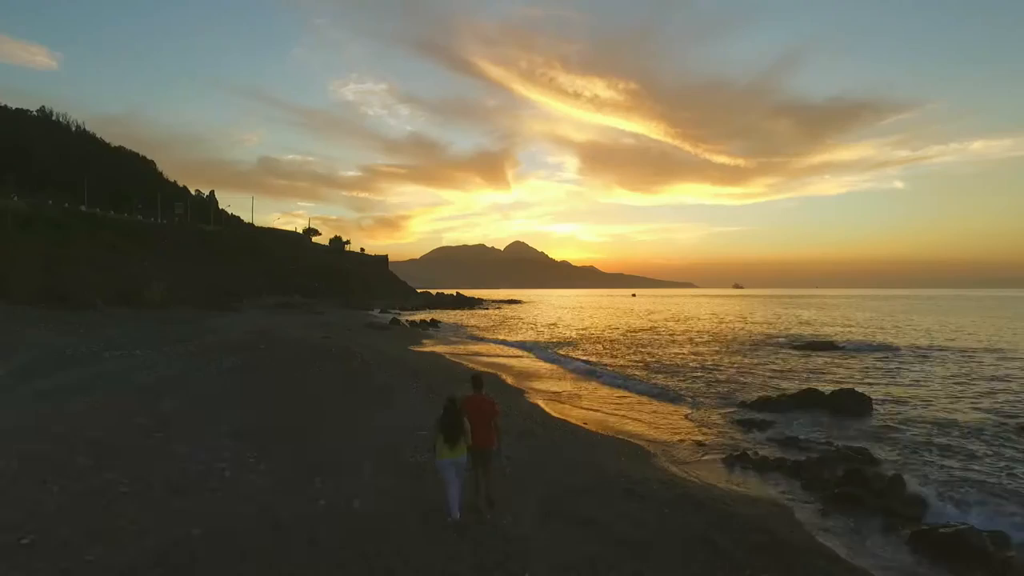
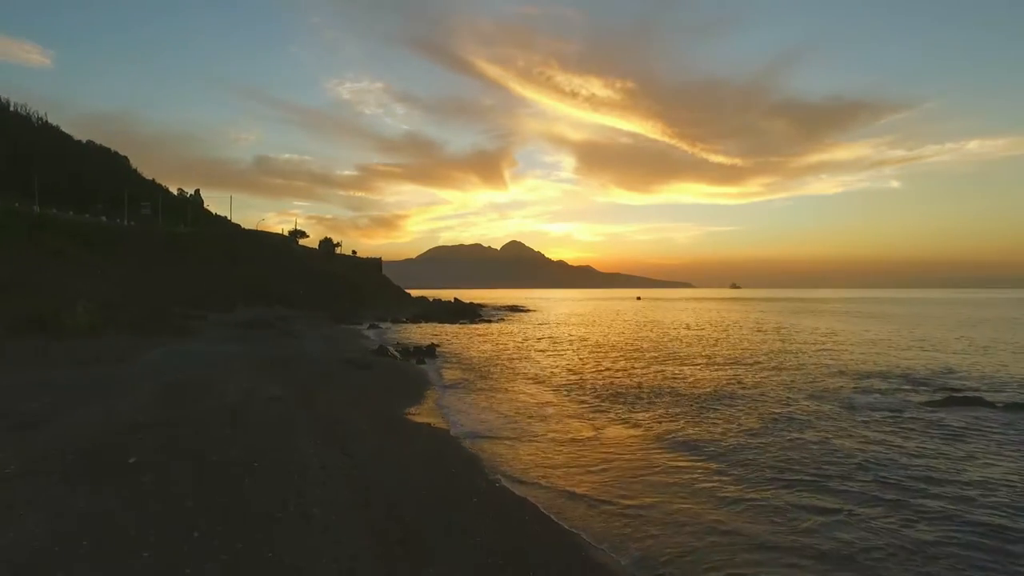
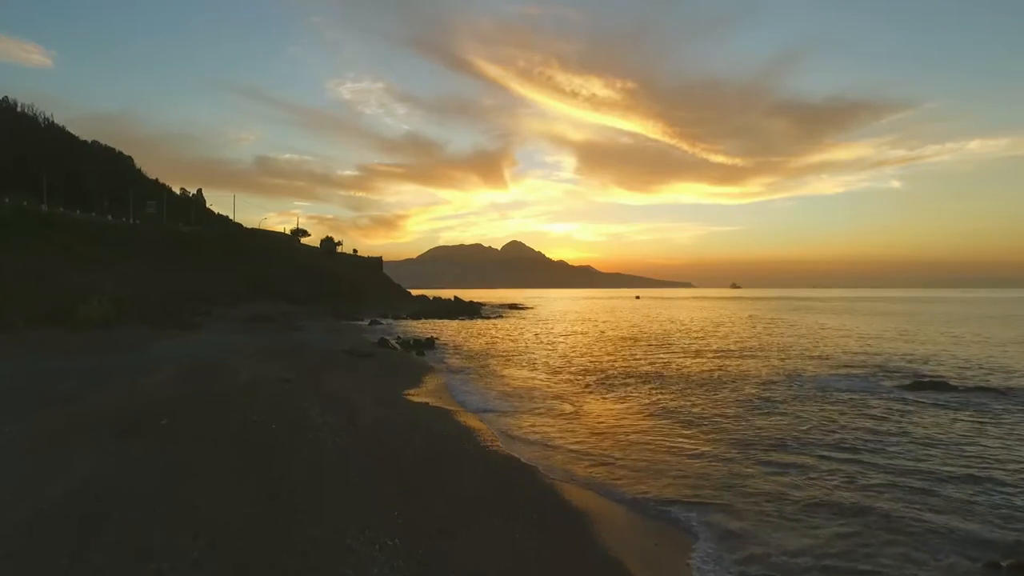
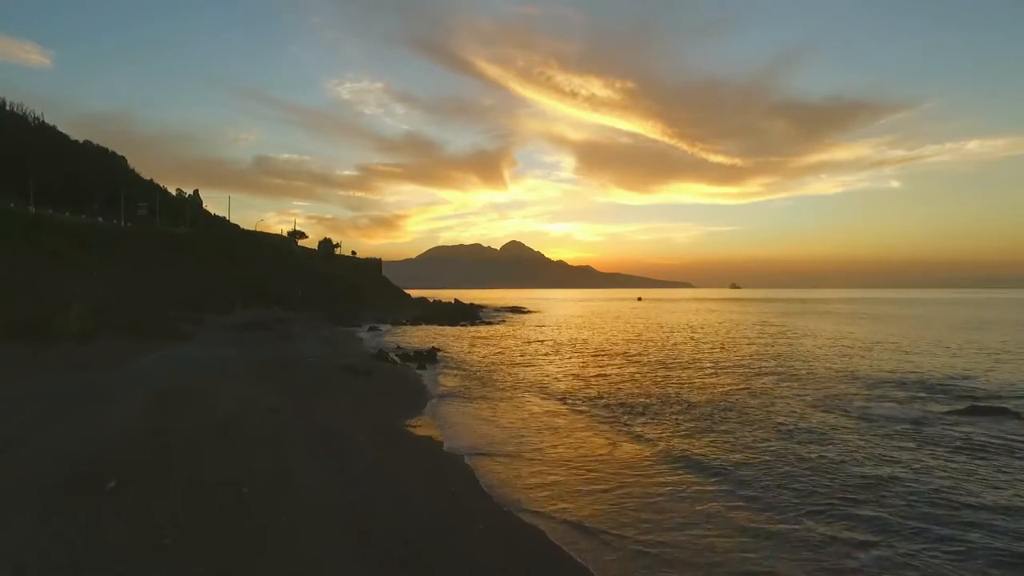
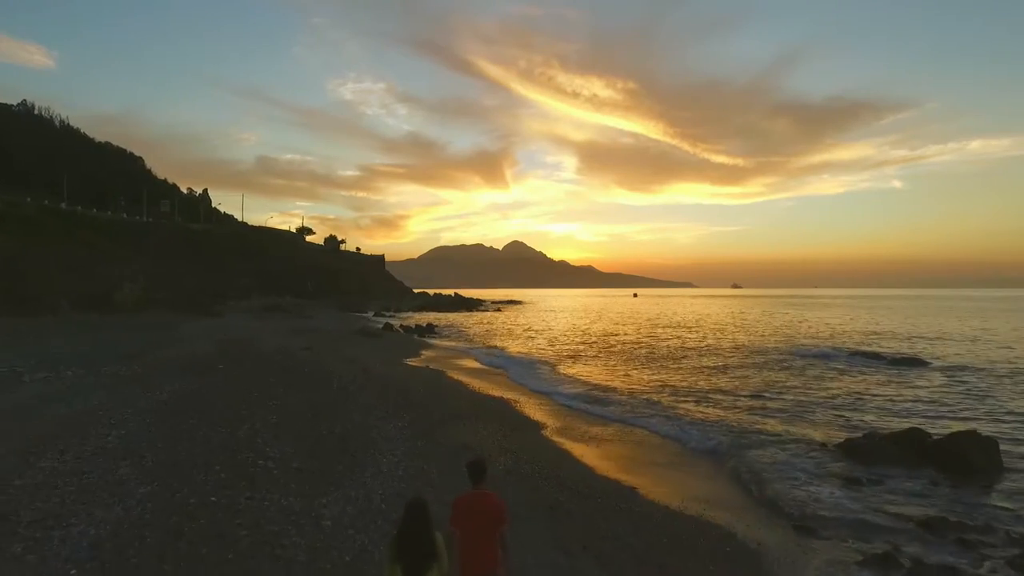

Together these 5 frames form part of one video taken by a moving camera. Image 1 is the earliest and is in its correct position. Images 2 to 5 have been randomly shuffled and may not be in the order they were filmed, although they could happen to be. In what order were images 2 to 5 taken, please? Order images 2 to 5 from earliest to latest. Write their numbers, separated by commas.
5, 3, 2, 4
